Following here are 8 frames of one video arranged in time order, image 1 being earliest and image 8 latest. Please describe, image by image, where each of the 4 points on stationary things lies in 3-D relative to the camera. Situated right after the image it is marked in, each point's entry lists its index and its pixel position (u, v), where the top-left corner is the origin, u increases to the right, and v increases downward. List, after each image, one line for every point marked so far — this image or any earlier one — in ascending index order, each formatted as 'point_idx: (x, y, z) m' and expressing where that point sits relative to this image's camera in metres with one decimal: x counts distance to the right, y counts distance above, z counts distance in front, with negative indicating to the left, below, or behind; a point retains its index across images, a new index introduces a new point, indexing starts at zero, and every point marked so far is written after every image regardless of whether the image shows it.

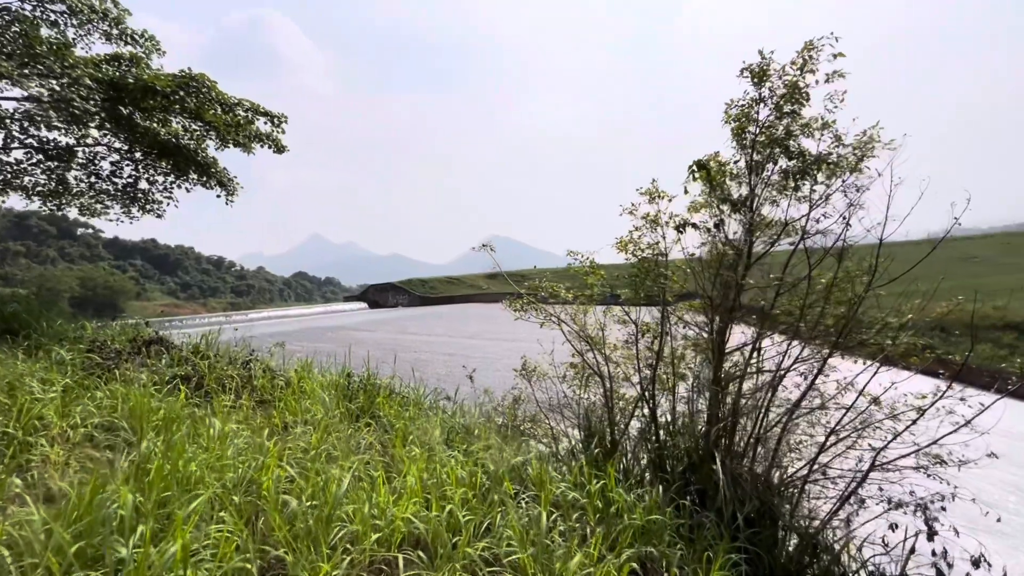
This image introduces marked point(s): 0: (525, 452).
0: (+0.1, -1.1, +3.3) m
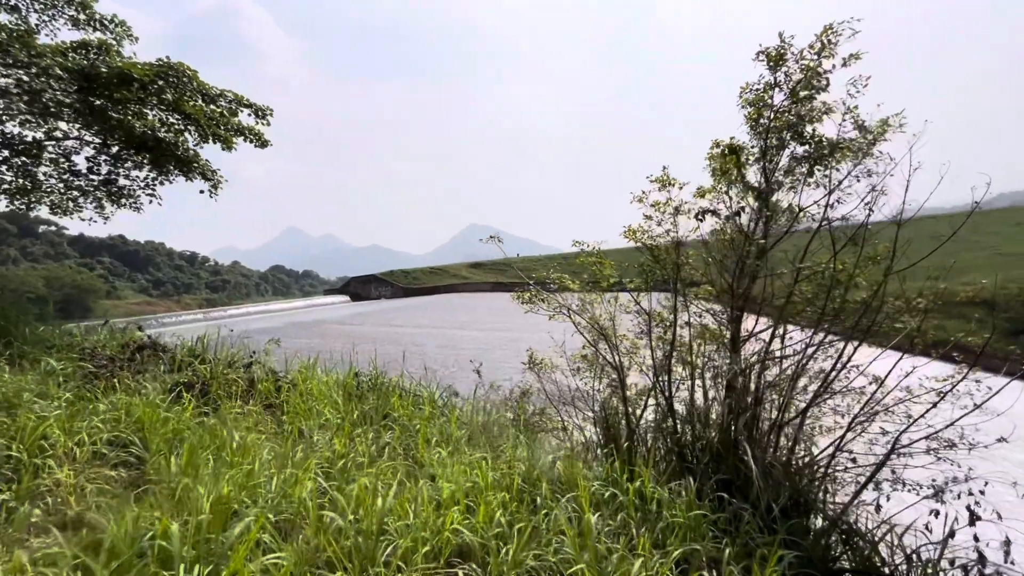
0: (+0.2, -1.1, +3.2) m
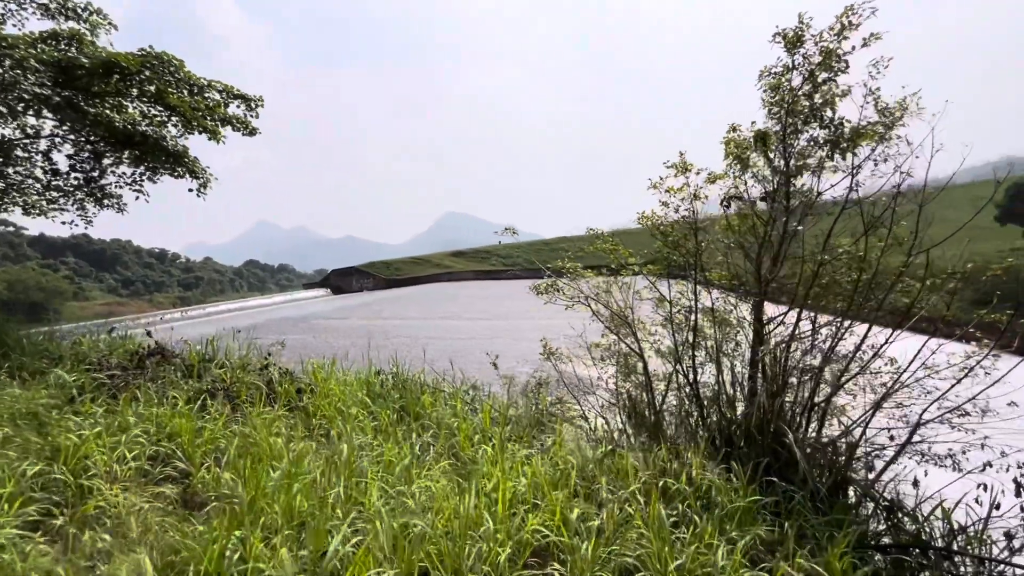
0: (+0.4, -1.0, +3.2) m
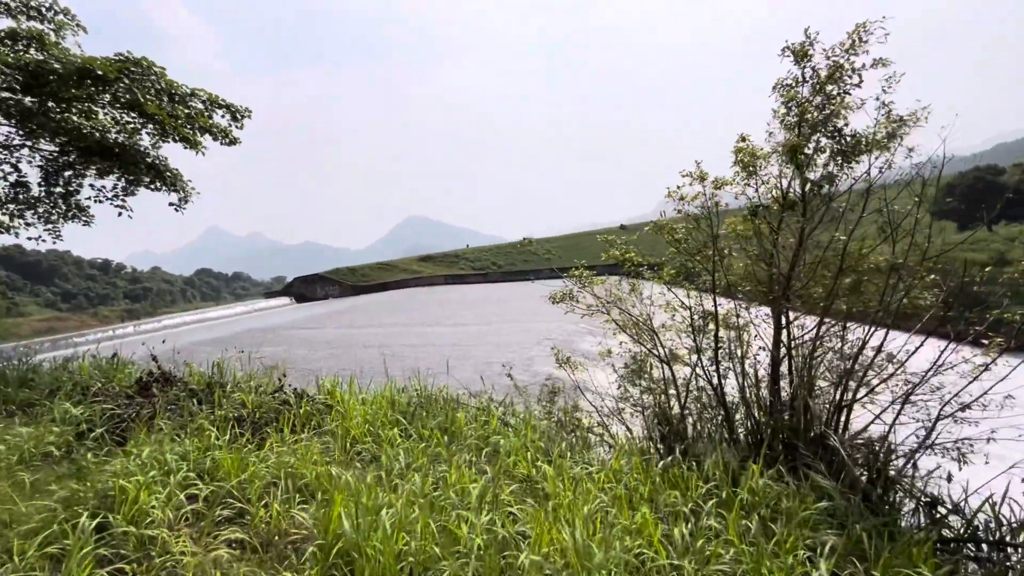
0: (+0.7, -1.1, +3.2) m
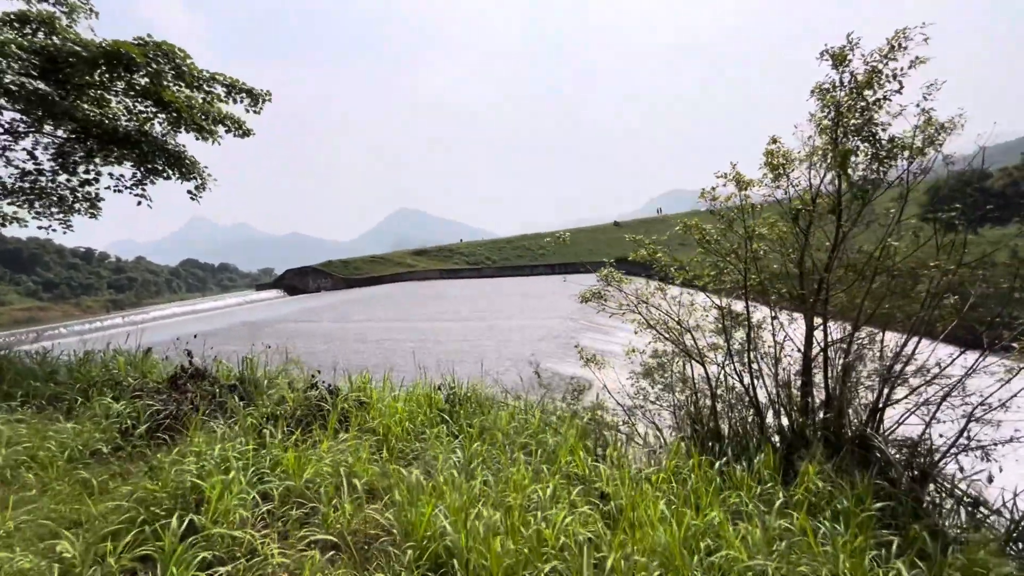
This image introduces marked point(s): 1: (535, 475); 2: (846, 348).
0: (+1.0, -1.1, +3.3) m
1: (+0.1, -0.9, +2.4) m
2: (+2.4, -0.4, +3.5) m
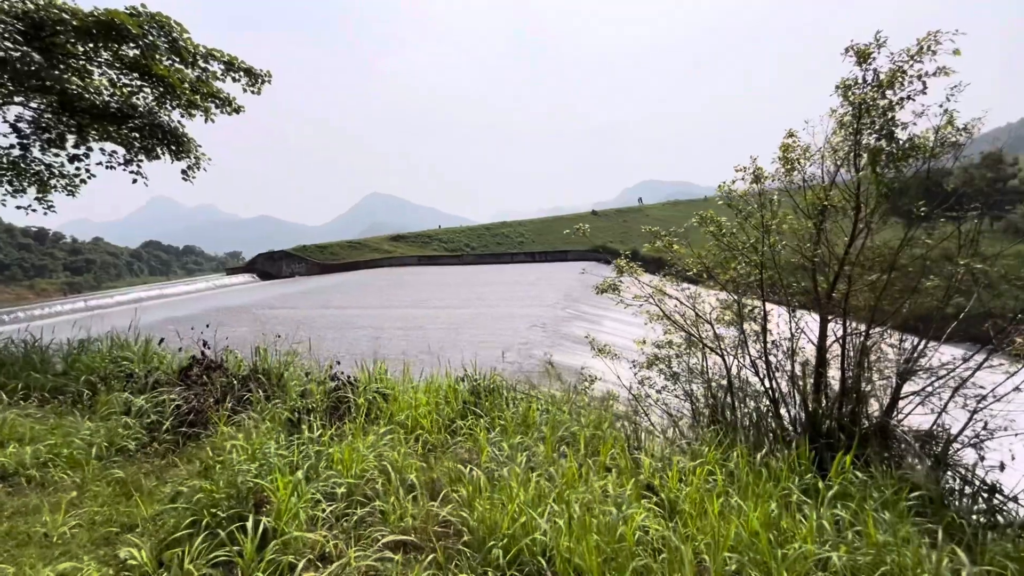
0: (+1.2, -1.0, +3.3) m
1: (+0.4, -0.9, +2.4) m
2: (+2.6, -0.4, +3.6) m
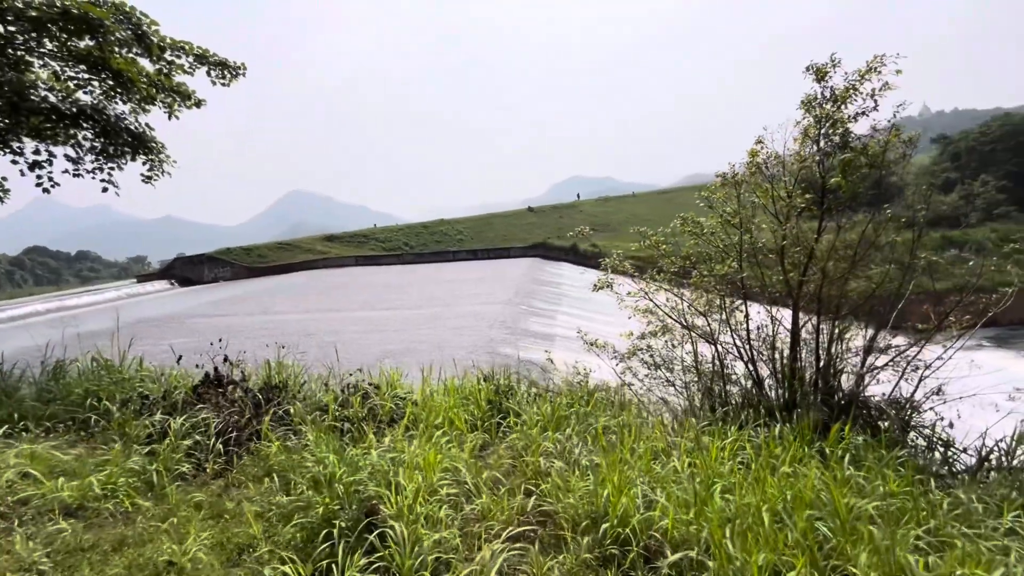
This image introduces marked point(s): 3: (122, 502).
0: (+1.4, -1.0, +3.6) m
1: (+0.7, -0.9, +2.6) m
2: (+2.7, -0.3, +4.1) m
3: (-1.6, -0.9, +2.0) m
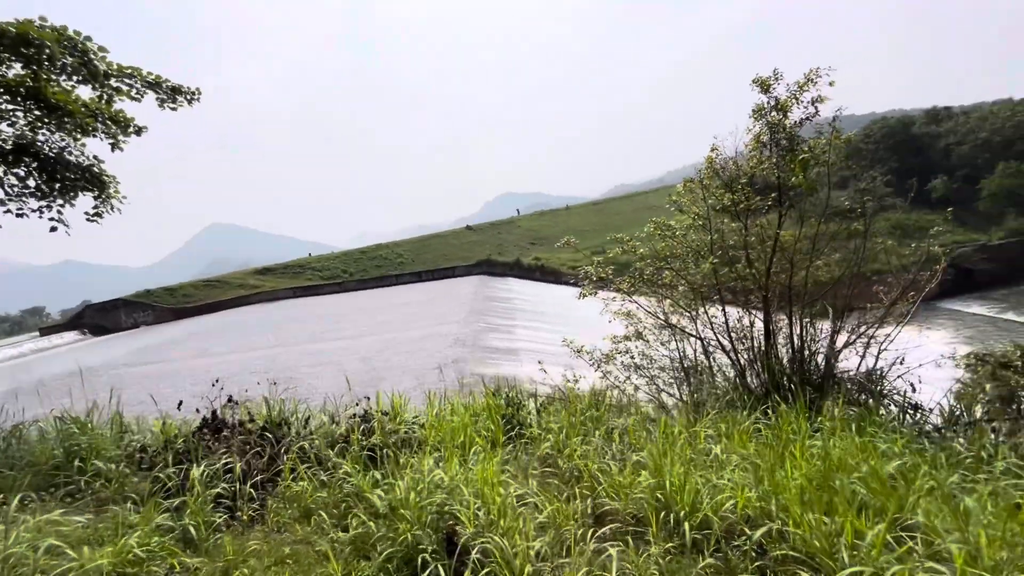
0: (+1.5, -1.0, +3.8) m
1: (+0.9, -0.9, +2.7) m
2: (+2.7, -0.2, +4.5) m
3: (-1.3, -1.0, +1.8) m
